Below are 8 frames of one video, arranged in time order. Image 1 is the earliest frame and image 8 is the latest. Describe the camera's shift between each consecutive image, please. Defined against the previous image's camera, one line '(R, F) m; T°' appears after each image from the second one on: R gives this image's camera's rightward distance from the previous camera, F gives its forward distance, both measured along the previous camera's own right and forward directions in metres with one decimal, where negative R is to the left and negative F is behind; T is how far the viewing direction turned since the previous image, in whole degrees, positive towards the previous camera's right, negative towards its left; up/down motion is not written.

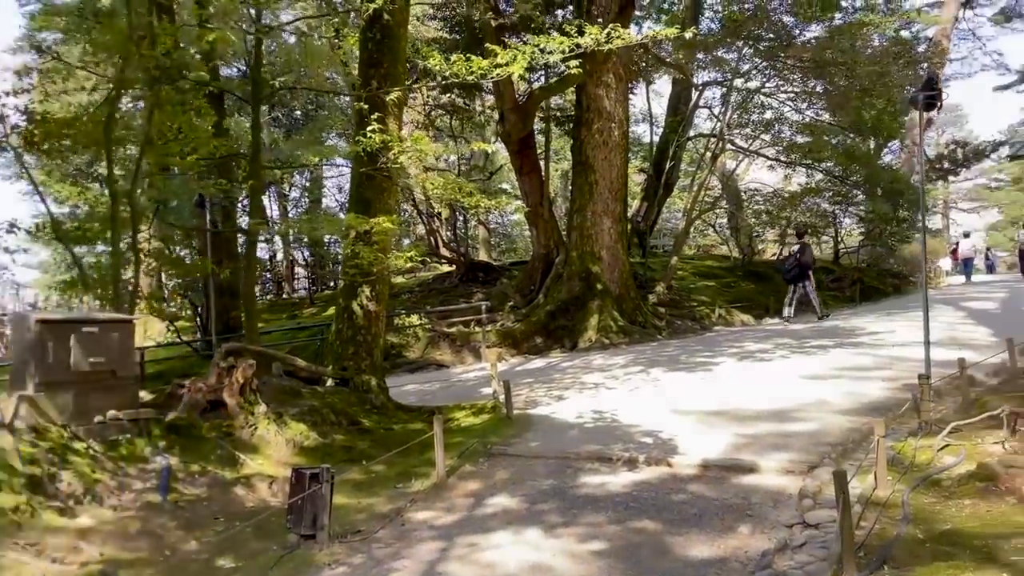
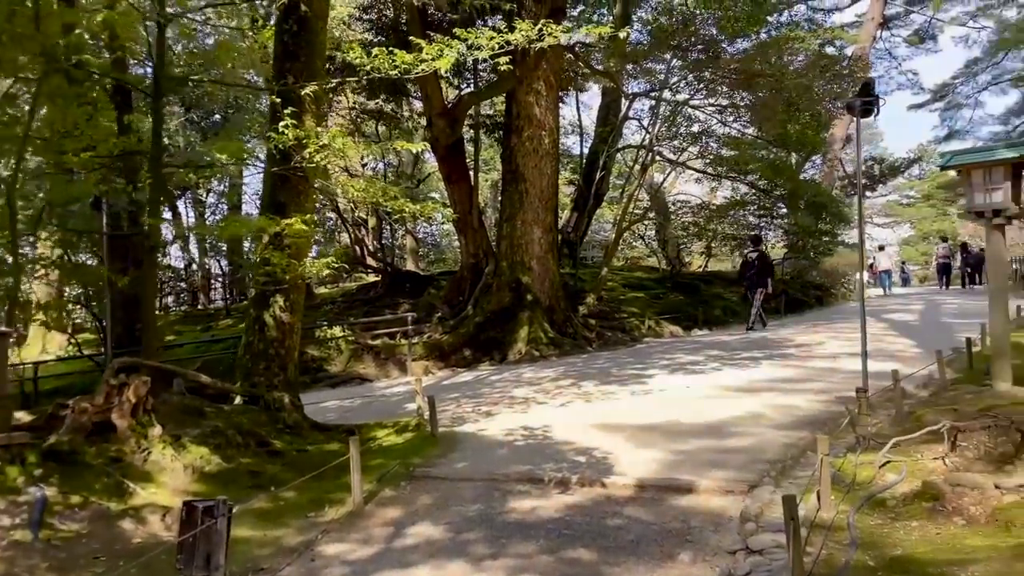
(0.0, +0.3) m; +5°
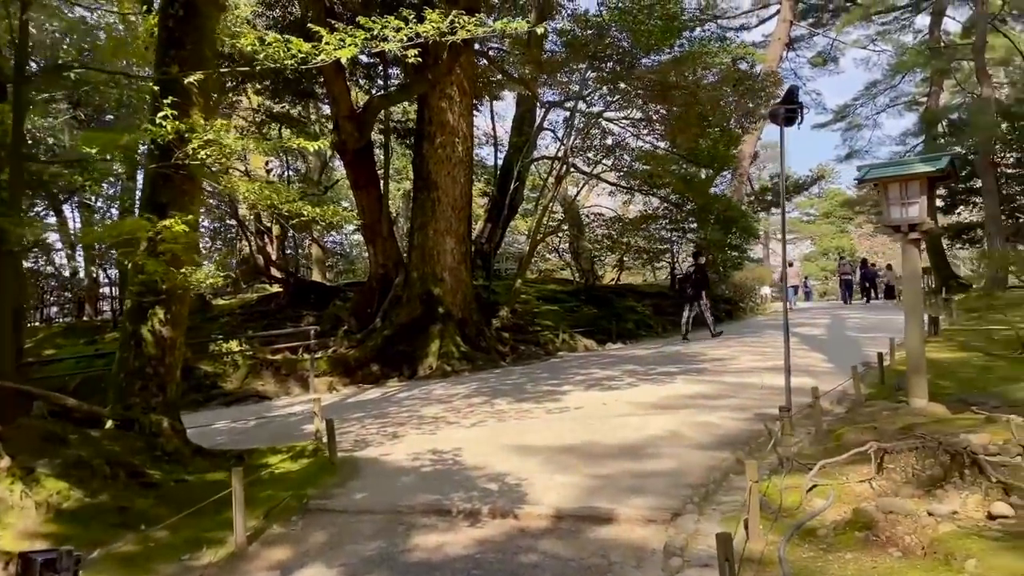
(0.0, +0.4) m; +6°
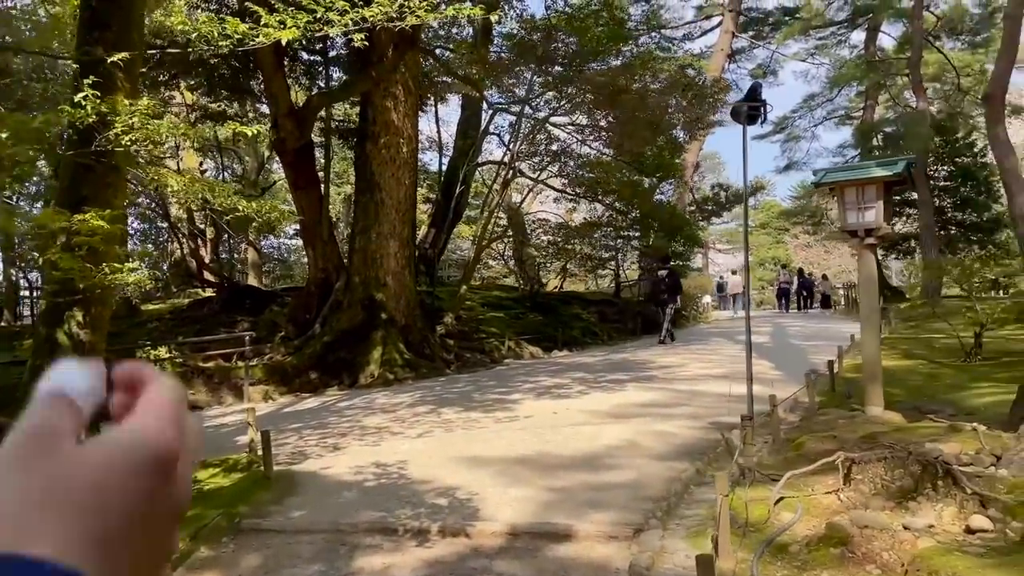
(-0.1, +0.3) m; +4°
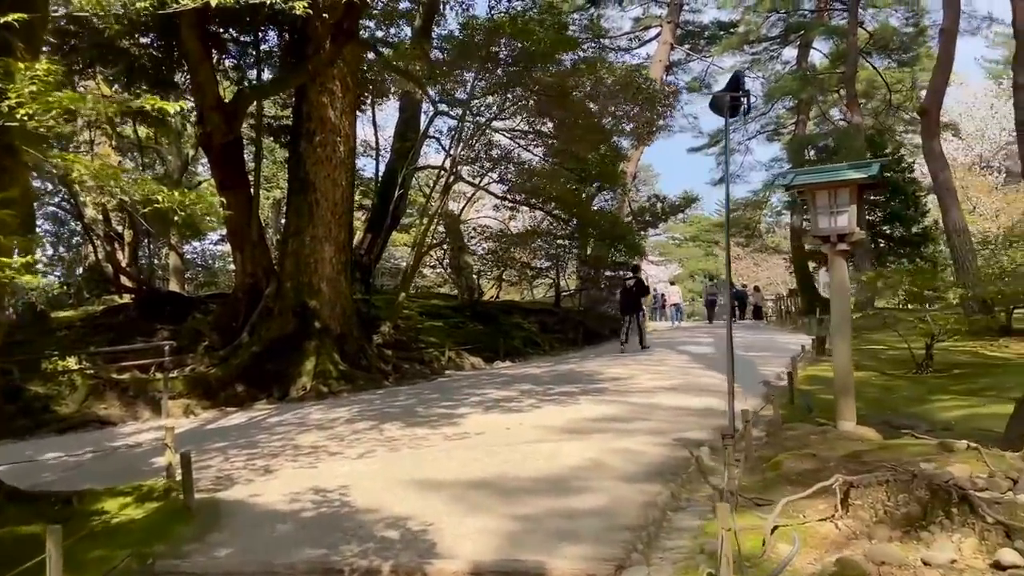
(-0.2, +0.5) m; +5°
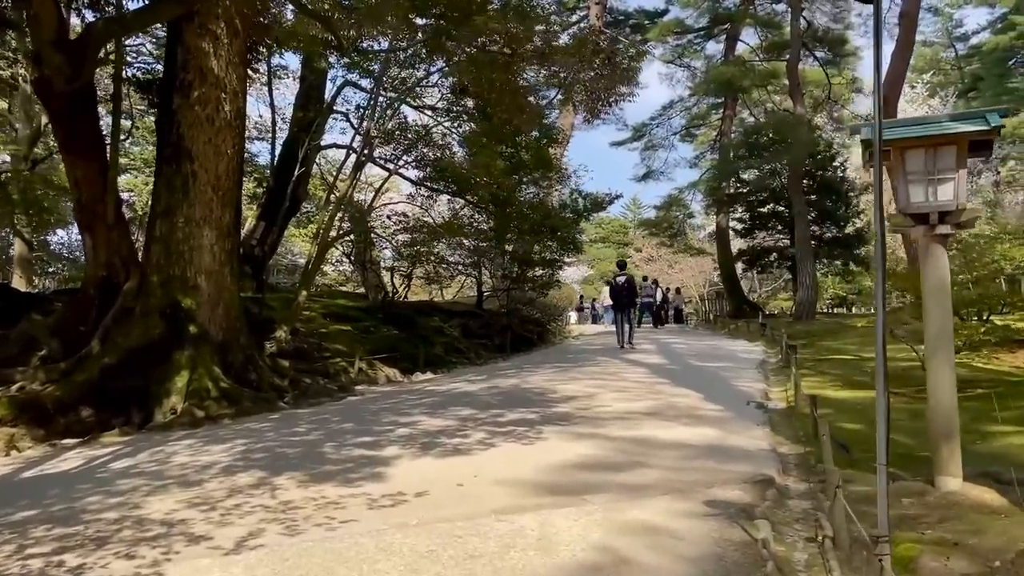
(-0.3, +2.0) m; +7°
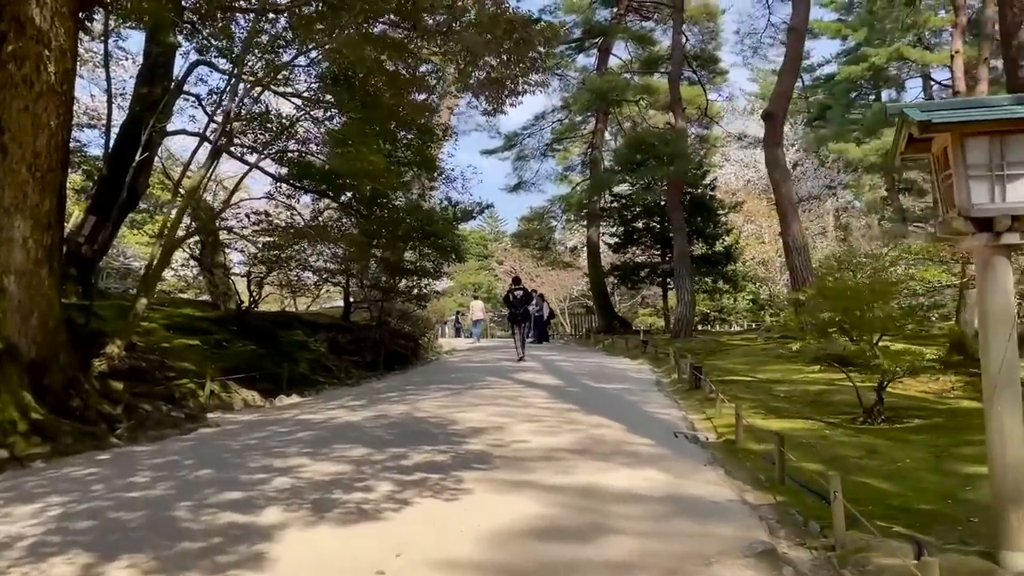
(-0.4, +1.2) m; +10°
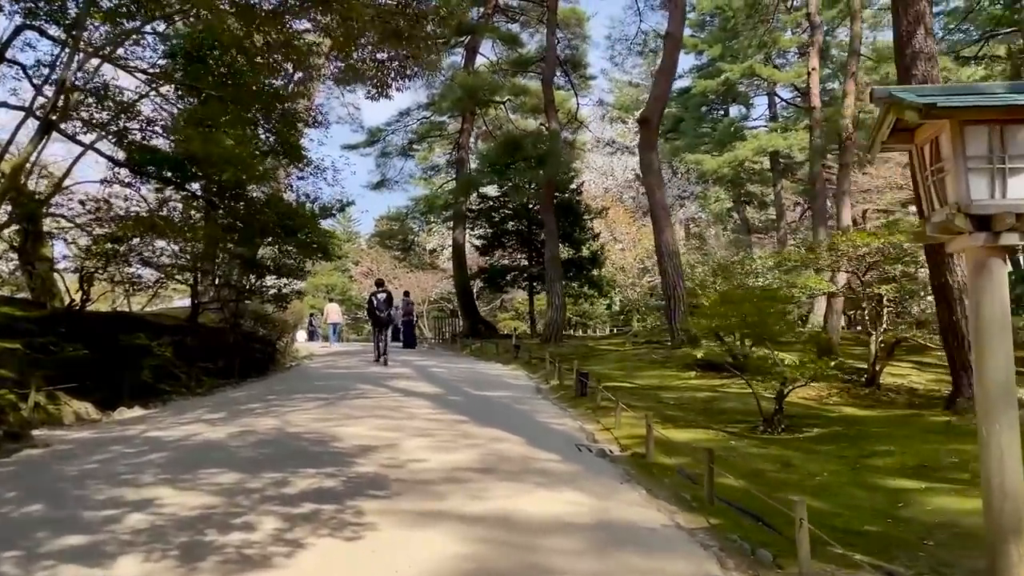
(-0.3, +0.7) m; +10°
